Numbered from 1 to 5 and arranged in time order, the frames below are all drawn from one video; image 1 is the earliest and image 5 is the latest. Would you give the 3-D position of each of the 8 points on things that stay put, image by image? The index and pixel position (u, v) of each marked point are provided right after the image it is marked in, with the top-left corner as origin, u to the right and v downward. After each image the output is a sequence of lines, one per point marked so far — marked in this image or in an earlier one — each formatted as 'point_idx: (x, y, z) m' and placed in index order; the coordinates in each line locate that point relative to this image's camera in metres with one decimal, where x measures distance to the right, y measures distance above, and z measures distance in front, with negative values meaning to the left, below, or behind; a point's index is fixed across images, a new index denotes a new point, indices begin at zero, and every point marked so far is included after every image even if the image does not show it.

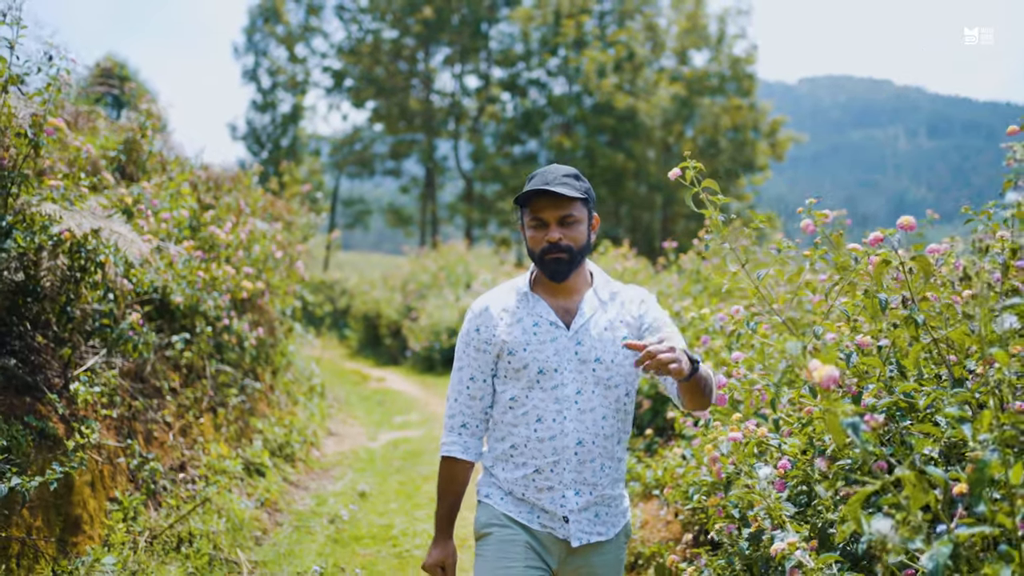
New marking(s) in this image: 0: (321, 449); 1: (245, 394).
0: (-1.5, -1.2, +7.8) m
1: (-1.8, -0.7, +6.7) m
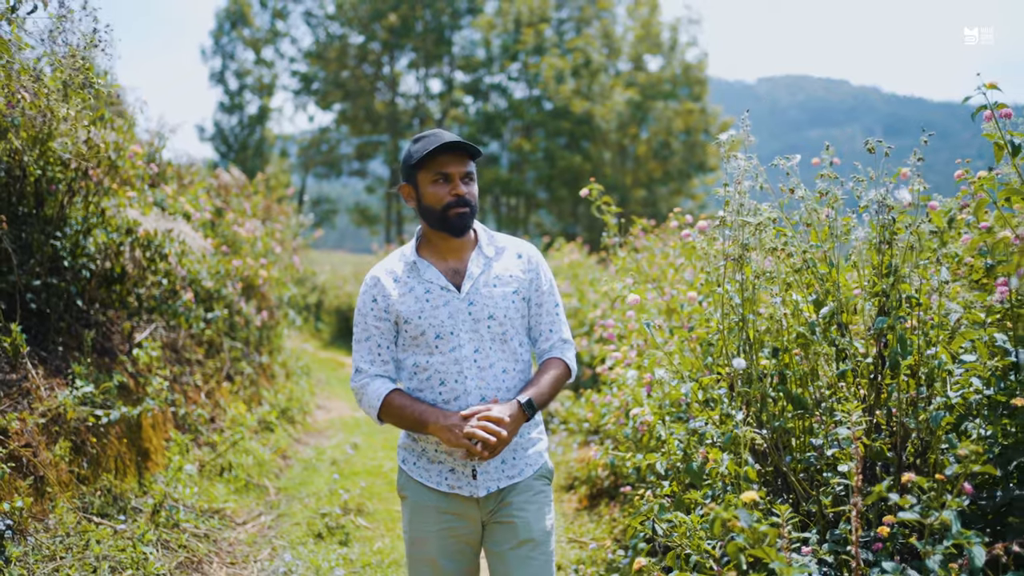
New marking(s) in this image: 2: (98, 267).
0: (-1.8, -1.2, +9.1) m
1: (-2.1, -0.6, +8.0) m
2: (-2.3, +0.1, +5.5) m
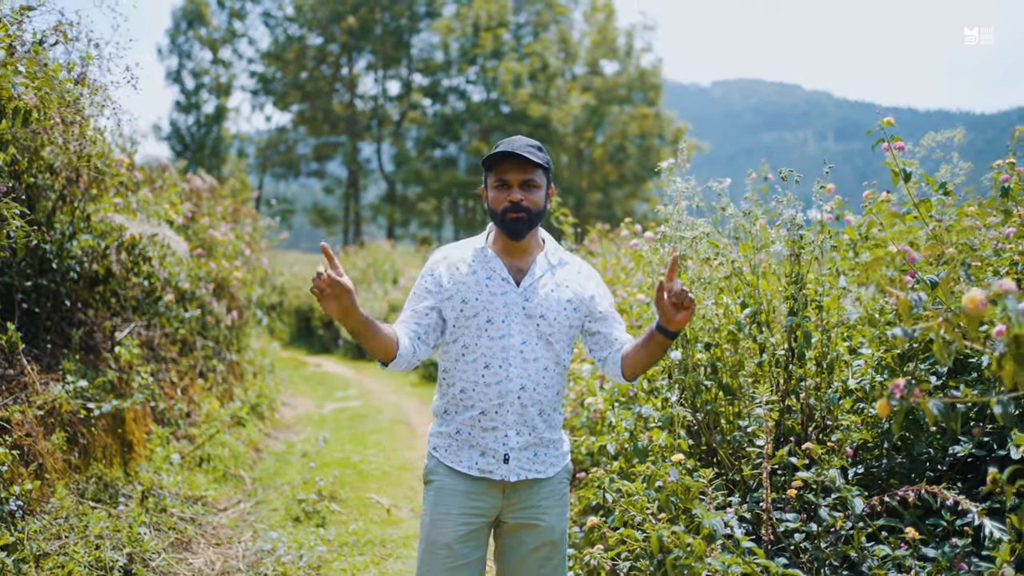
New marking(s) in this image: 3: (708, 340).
0: (-2.2, -1.2, +9.4) m
1: (-2.4, -0.6, +8.4) m
2: (-2.5, +0.1, +5.8) m
3: (+0.6, -0.2, +3.1) m
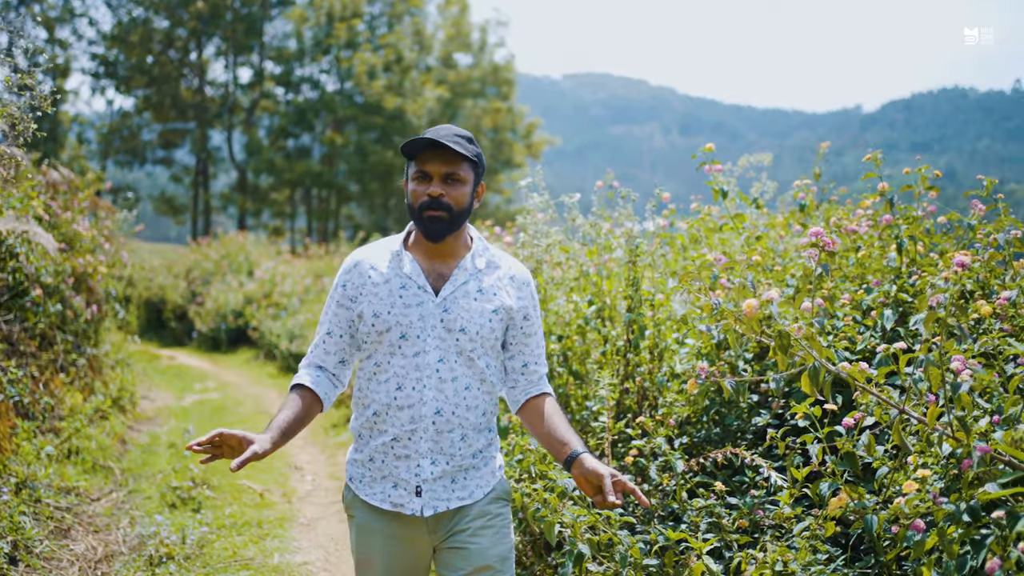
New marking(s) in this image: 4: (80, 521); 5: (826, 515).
0: (-3.5, -1.1, +9.4) m
1: (-3.6, -0.6, +8.4) m
2: (-3.3, +0.1, +5.8) m
3: (+0.2, -0.2, +3.6) m
4: (-2.2, -1.2, +5.0) m
5: (+0.7, -0.5, +2.3) m
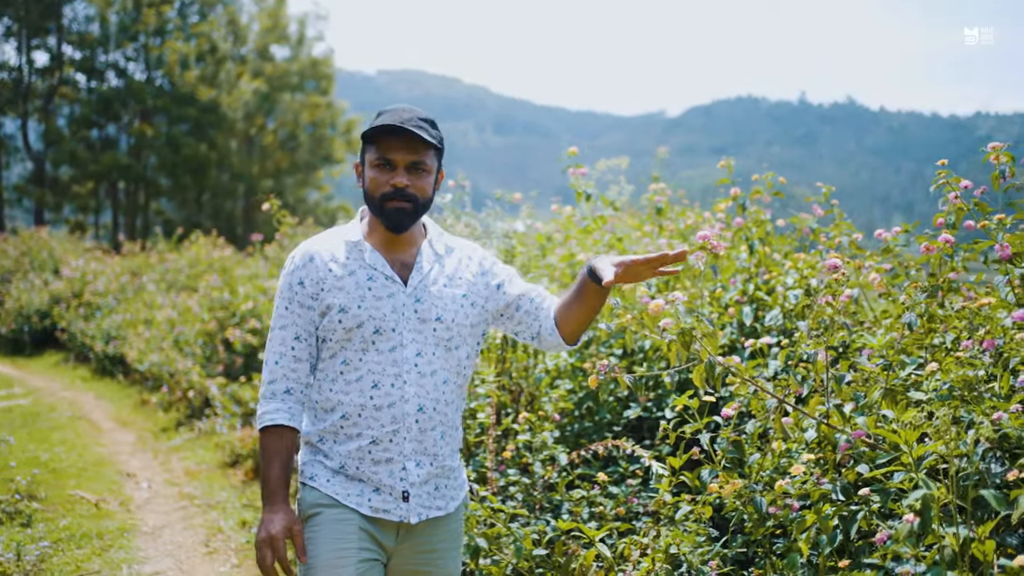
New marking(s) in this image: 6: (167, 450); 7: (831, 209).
0: (-4.9, -1.1, +8.7) m
1: (-4.8, -0.6, +7.6) m
2: (-4.1, +0.1, +5.2) m
3: (-0.3, -0.2, +3.6) m
4: (-2.8, -1.2, +4.6) m
5: (+0.5, -0.5, +2.5) m
6: (-2.4, -1.2, +7.1) m
7: (+1.1, +0.3, +3.5) m
